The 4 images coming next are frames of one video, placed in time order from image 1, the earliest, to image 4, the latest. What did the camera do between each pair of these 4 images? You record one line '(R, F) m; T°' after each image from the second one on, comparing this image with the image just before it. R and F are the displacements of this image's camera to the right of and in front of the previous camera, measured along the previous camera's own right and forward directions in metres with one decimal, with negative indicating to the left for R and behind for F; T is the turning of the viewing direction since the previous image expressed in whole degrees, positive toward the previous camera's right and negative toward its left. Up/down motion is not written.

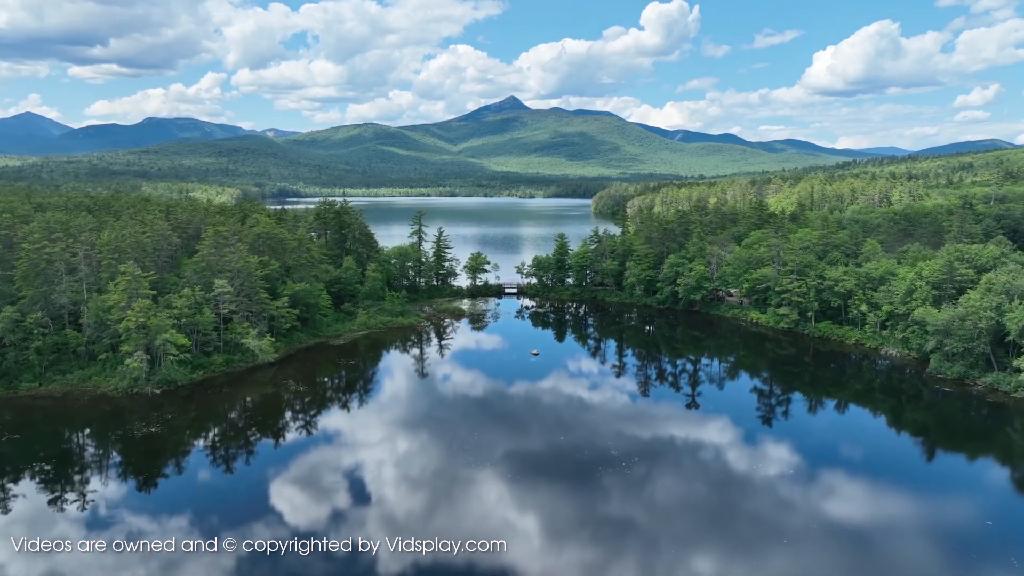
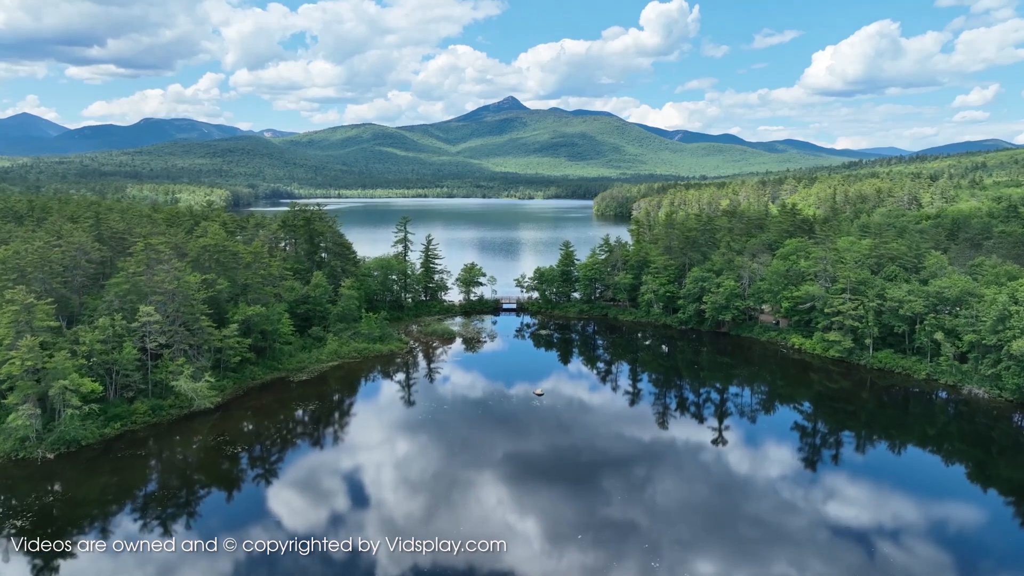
(0.0, +2.4) m; 0°
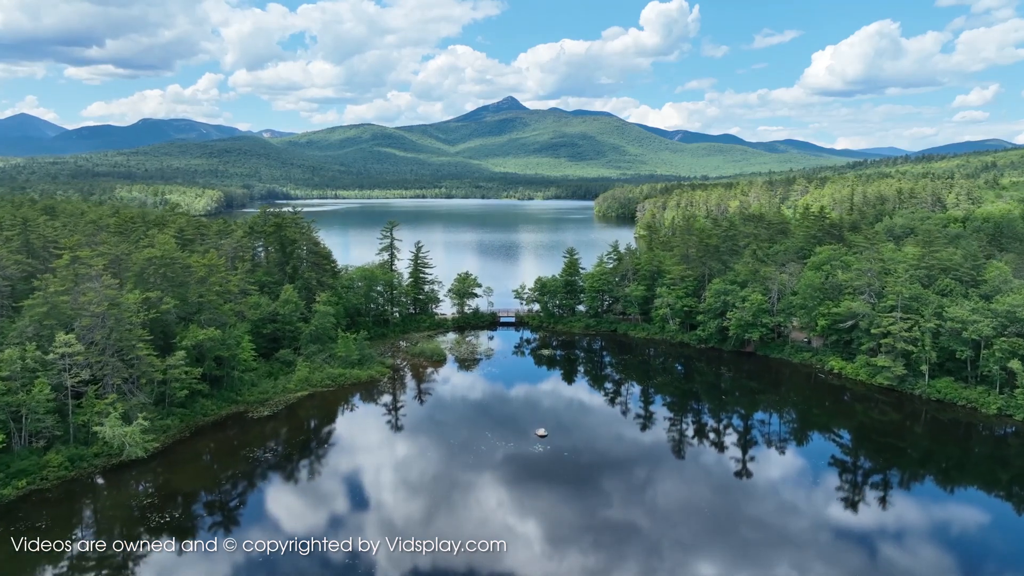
(0.0, +1.6) m; 0°
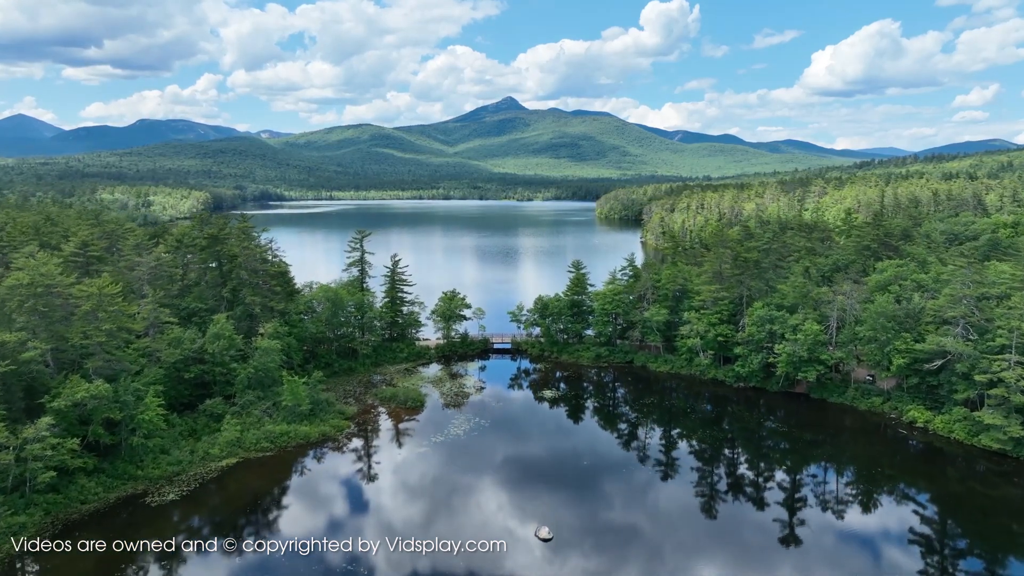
(0.0, +2.5) m; 0°
